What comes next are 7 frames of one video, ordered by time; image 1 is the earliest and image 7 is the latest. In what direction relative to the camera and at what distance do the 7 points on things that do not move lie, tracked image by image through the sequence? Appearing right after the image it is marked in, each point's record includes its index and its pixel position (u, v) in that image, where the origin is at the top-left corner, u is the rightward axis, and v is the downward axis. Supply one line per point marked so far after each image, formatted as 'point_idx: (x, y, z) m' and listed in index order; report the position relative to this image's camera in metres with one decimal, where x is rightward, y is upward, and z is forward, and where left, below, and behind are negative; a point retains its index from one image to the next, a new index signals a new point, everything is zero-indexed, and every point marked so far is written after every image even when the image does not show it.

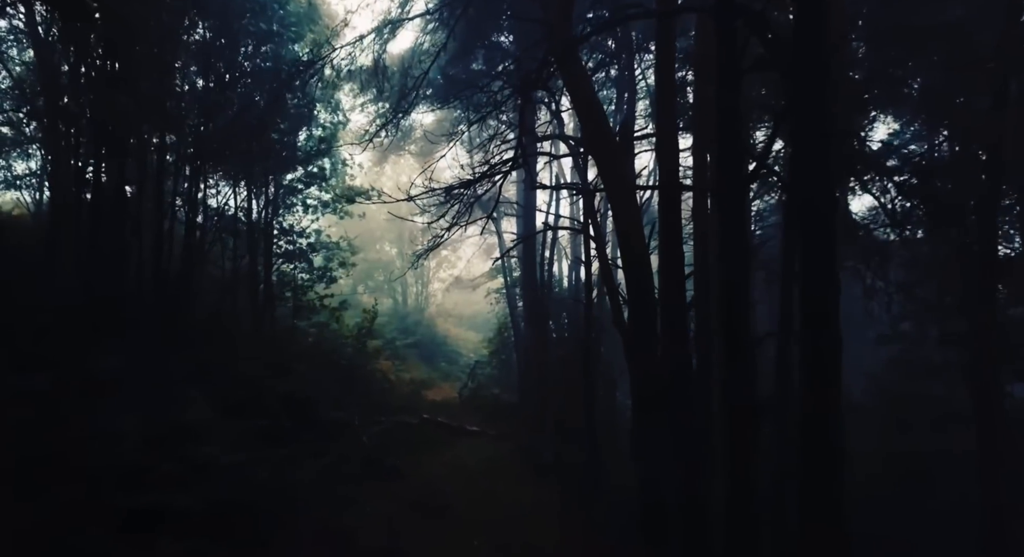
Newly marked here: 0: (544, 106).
0: (+0.7, +3.6, +15.2) m
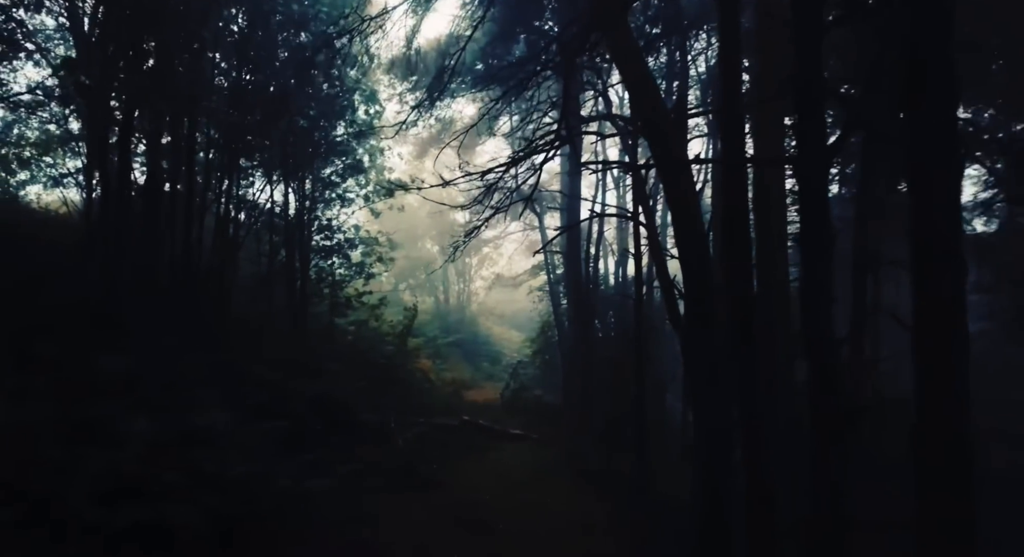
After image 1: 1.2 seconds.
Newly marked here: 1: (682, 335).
0: (+1.5, +3.7, +14.2) m
1: (+2.5, -0.8, +10.9) m
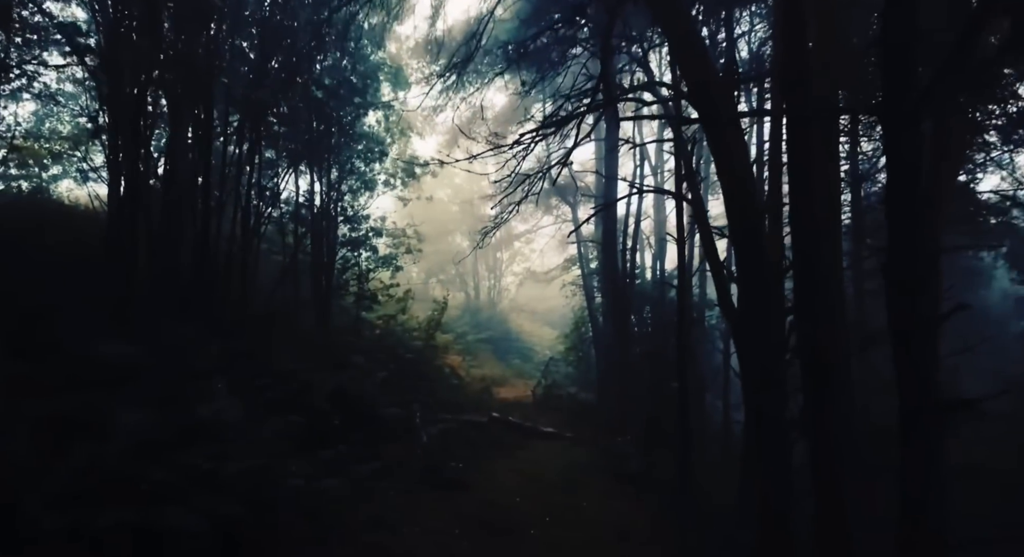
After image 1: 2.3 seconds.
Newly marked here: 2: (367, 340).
0: (+2.1, +3.9, +13.2) m
1: (+3.0, -0.6, +9.9) m
2: (-3.8, -1.6, +19.8) m
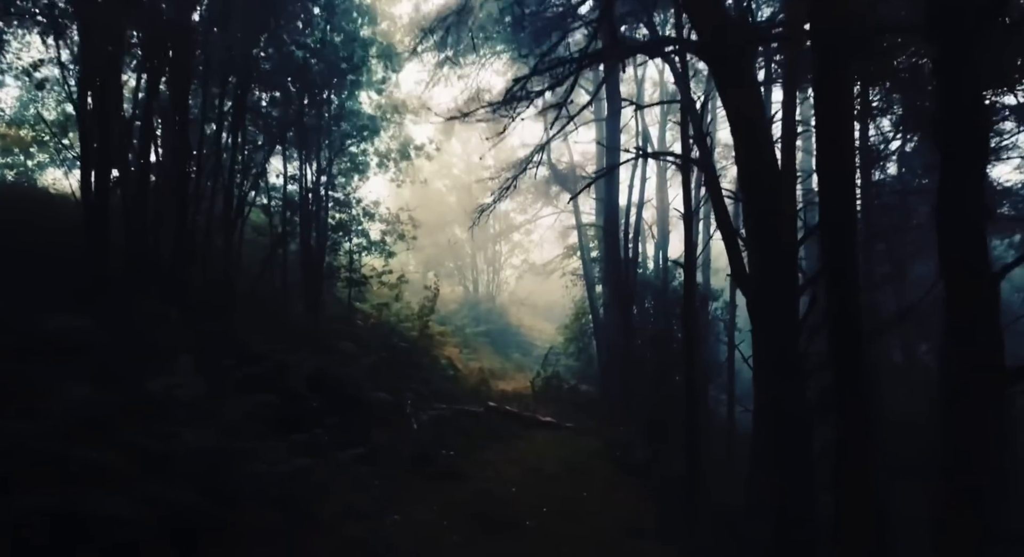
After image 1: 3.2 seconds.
0: (+2.0, +4.3, +12.4) m
1: (+2.9, -0.3, +9.1) m
2: (-3.9, -1.3, +19.0) m
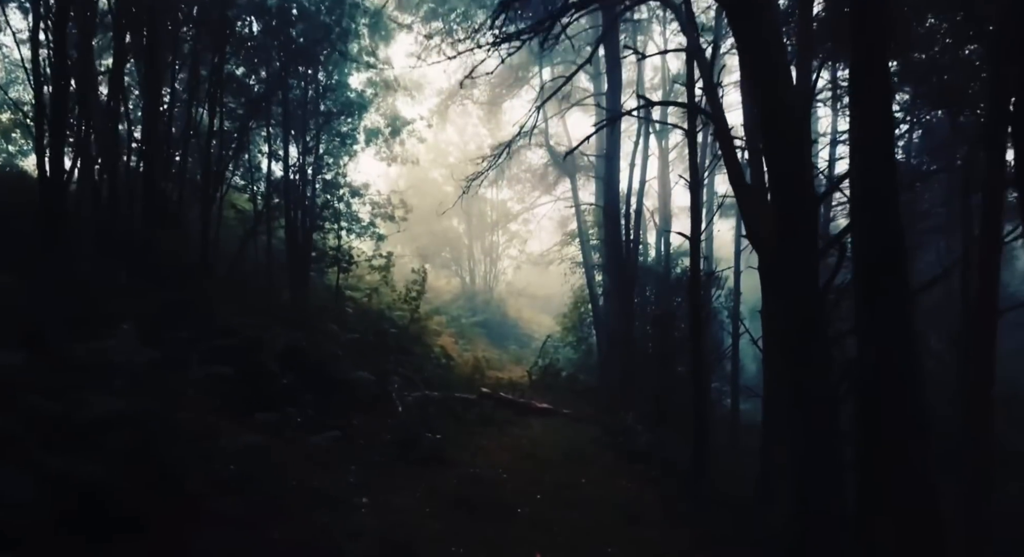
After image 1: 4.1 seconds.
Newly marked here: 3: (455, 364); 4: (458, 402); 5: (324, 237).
0: (+1.9, +4.7, +11.5) m
1: (+2.8, +0.1, +8.2) m
2: (-4.0, -0.9, +18.1) m
3: (-1.5, -2.2, +19.4) m
4: (-1.0, -2.1, +12.9) m
5: (-4.9, +1.1, +19.5) m
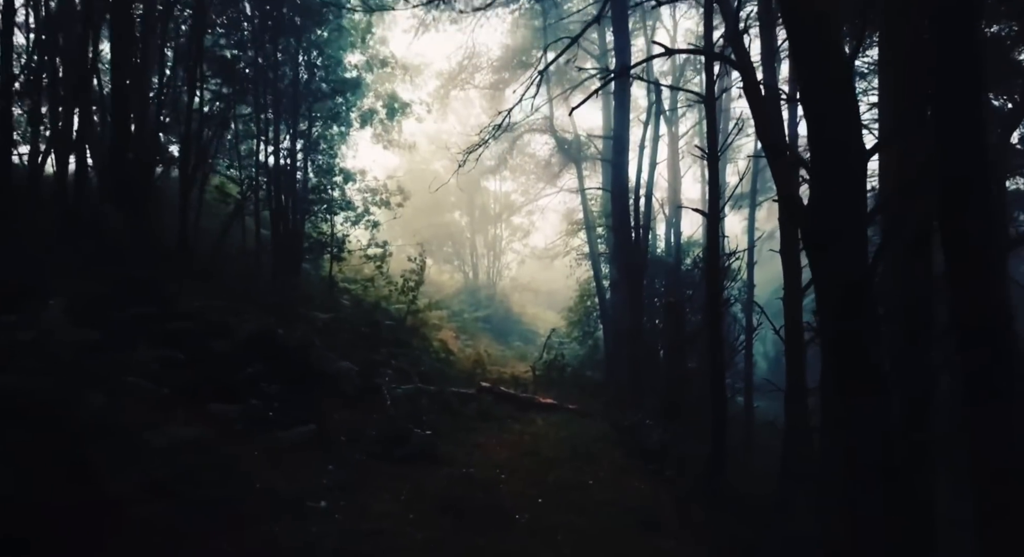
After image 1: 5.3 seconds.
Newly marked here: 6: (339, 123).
0: (+1.9, +4.9, +10.5) m
1: (+2.8, +0.4, +7.2) m
2: (-3.9, -0.6, +17.1) m
3: (-1.4, -1.9, +18.5) m
4: (-0.9, -1.9, +11.9) m
5: (-4.8, +1.3, +18.6) m
6: (-4.4, +3.9, +18.8) m
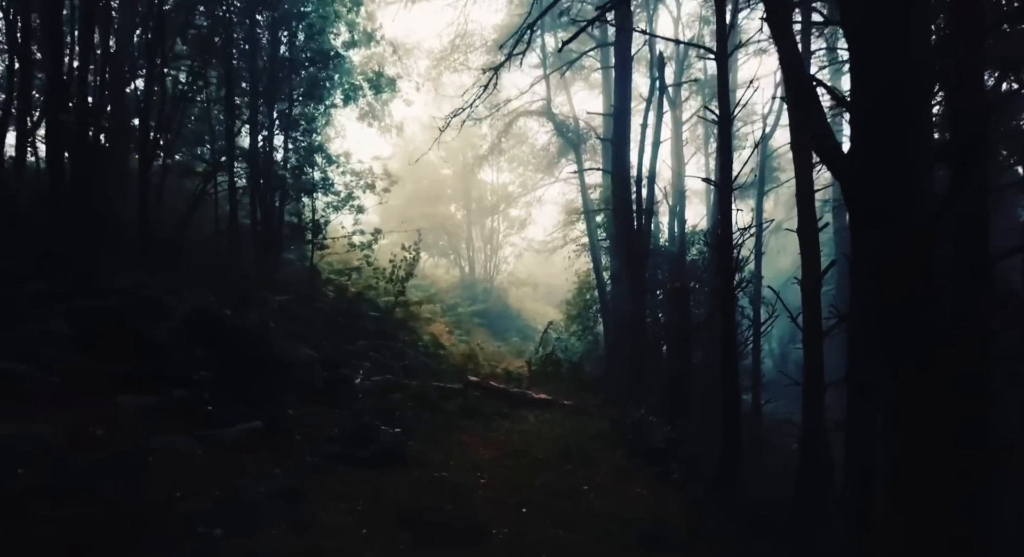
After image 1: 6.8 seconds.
0: (+1.7, +5.2, +9.4) m
1: (+2.6, +0.7, +6.1) m
2: (-4.1, -0.3, +16.0) m
3: (-1.6, -1.7, +17.3) m
4: (-1.1, -1.6, +10.8) m
5: (-4.9, +1.6, +17.4) m
6: (-4.5, +4.1, +17.7) m
